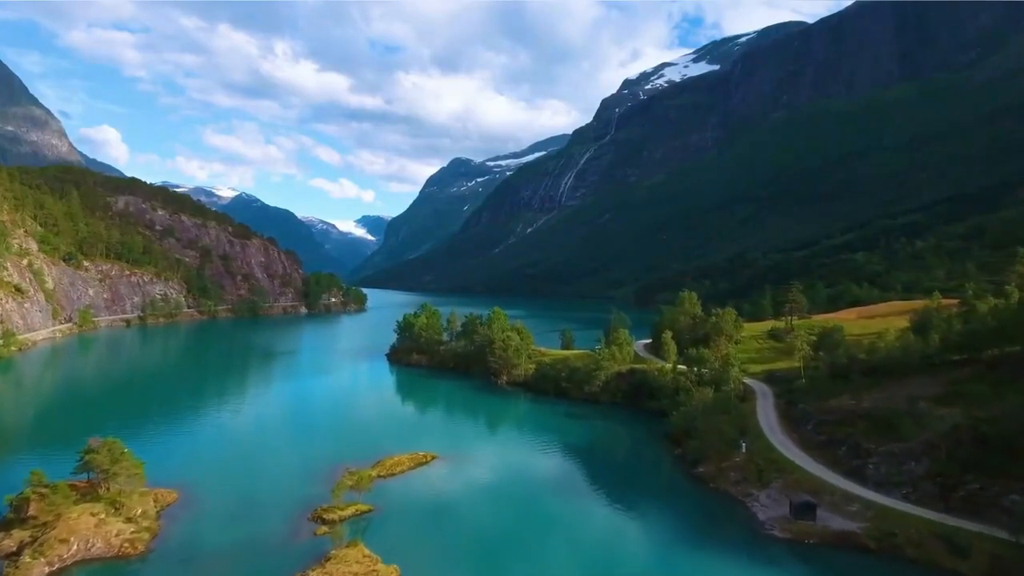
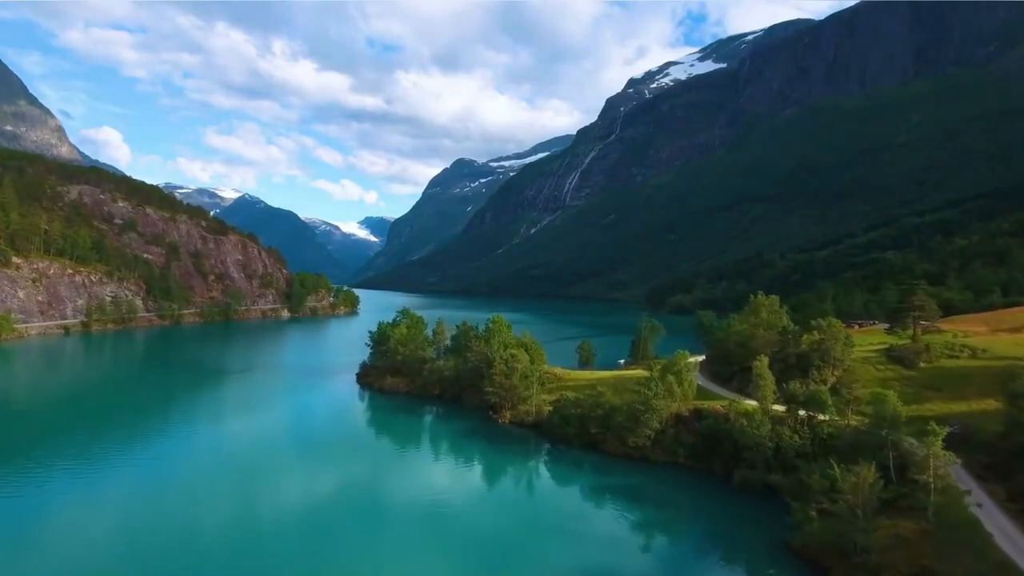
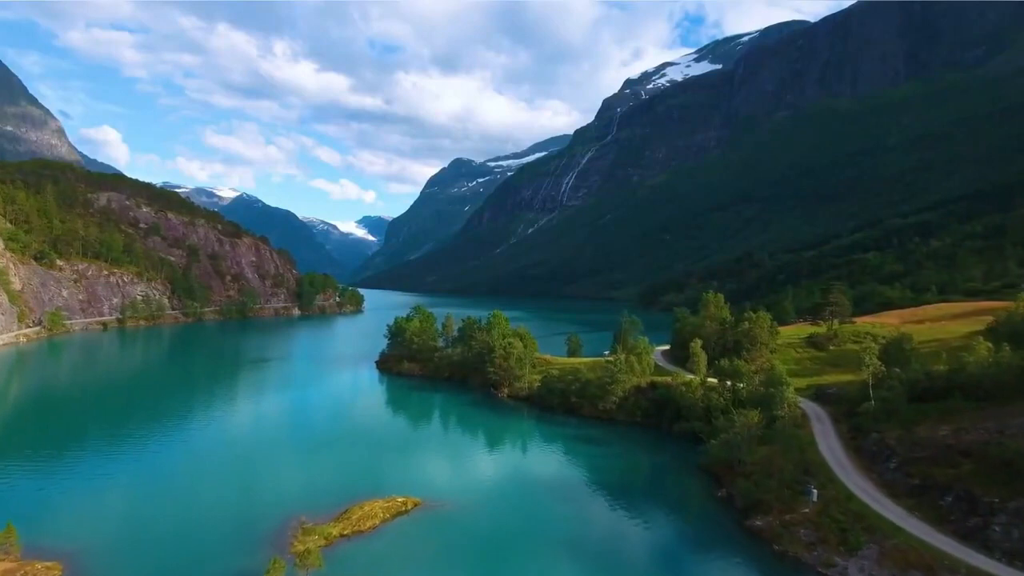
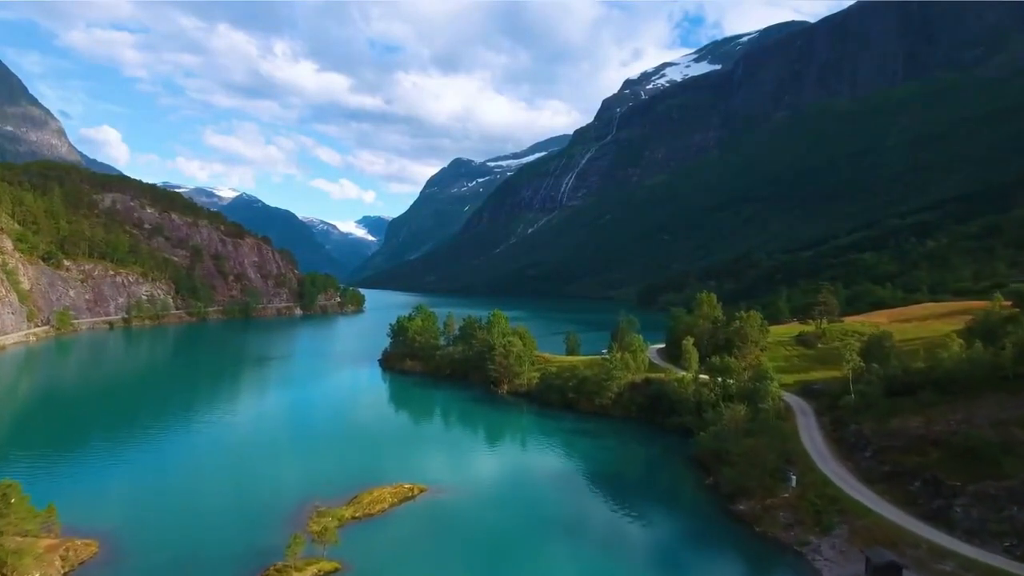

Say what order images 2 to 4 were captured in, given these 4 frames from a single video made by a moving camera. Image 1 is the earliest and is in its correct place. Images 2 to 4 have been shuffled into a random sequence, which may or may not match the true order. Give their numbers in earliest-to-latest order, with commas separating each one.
4, 3, 2
